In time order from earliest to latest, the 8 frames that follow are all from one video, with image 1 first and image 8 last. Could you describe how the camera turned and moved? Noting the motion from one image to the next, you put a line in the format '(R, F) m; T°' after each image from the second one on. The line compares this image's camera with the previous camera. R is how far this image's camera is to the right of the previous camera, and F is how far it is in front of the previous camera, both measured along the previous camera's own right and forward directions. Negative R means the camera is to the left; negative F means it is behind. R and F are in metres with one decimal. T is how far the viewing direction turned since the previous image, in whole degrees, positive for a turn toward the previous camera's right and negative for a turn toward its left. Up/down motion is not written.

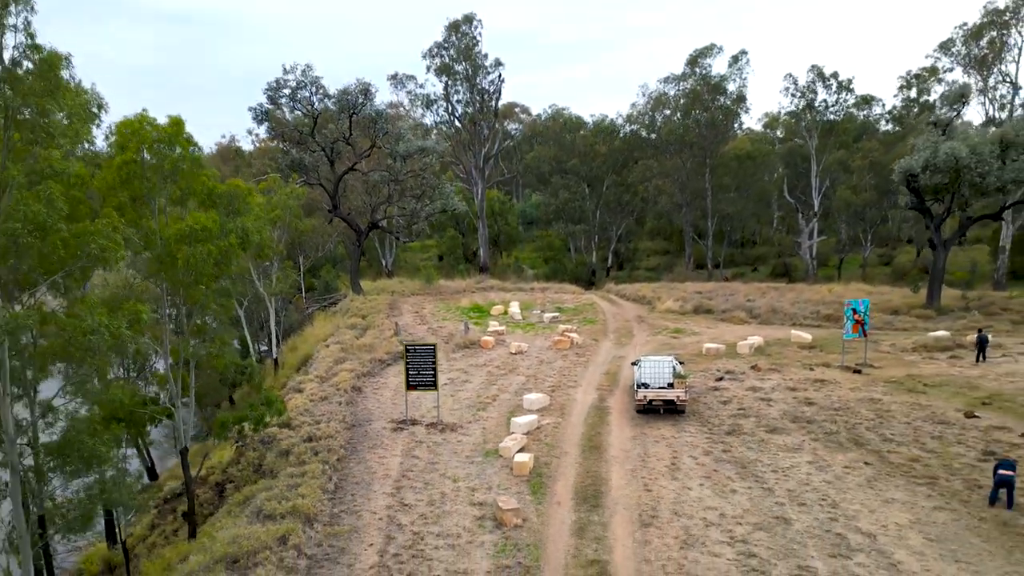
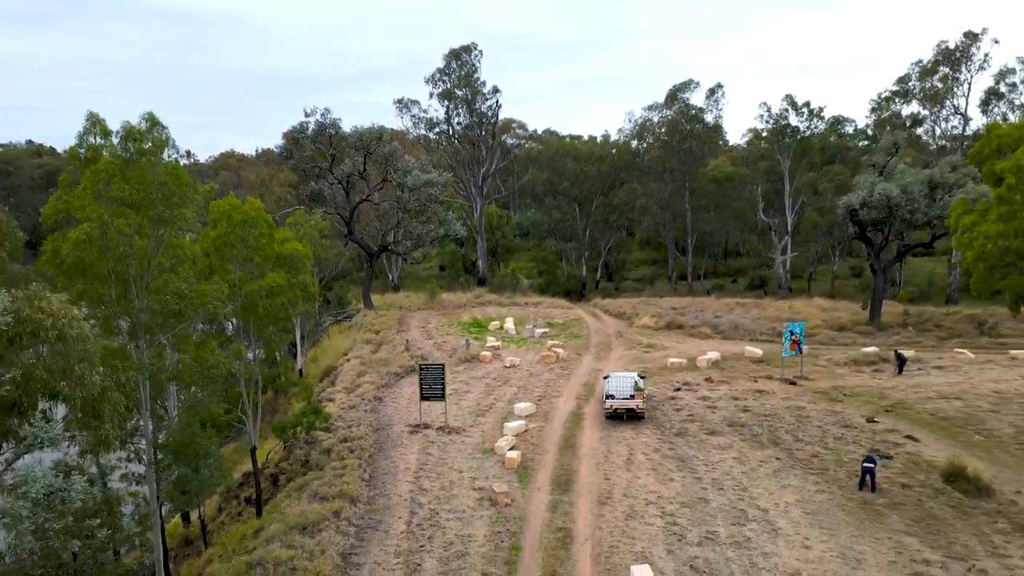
(+0.2, -4.2) m; 0°
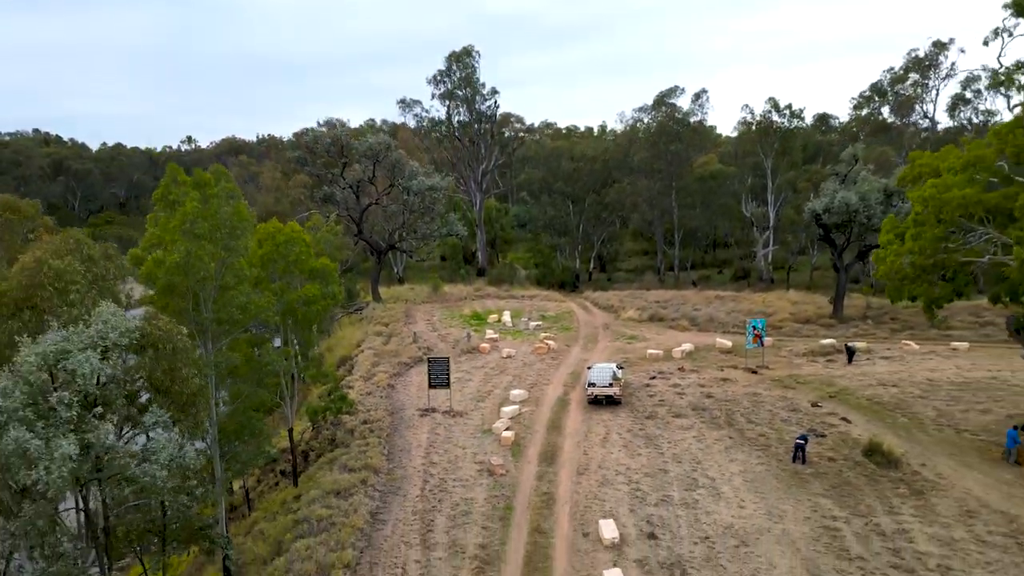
(+0.1, -3.4) m; 0°
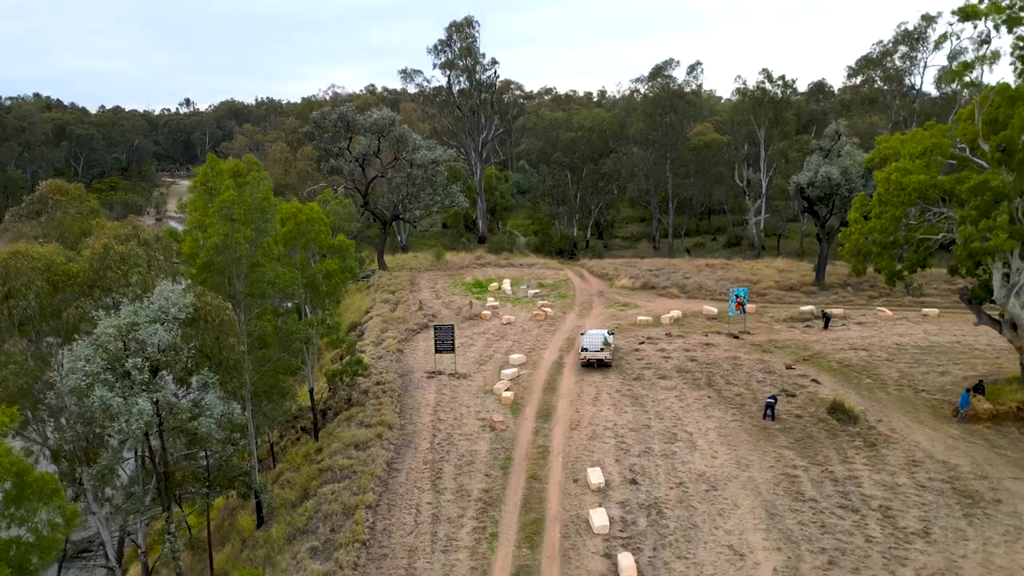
(0.0, -2.1) m; 0°
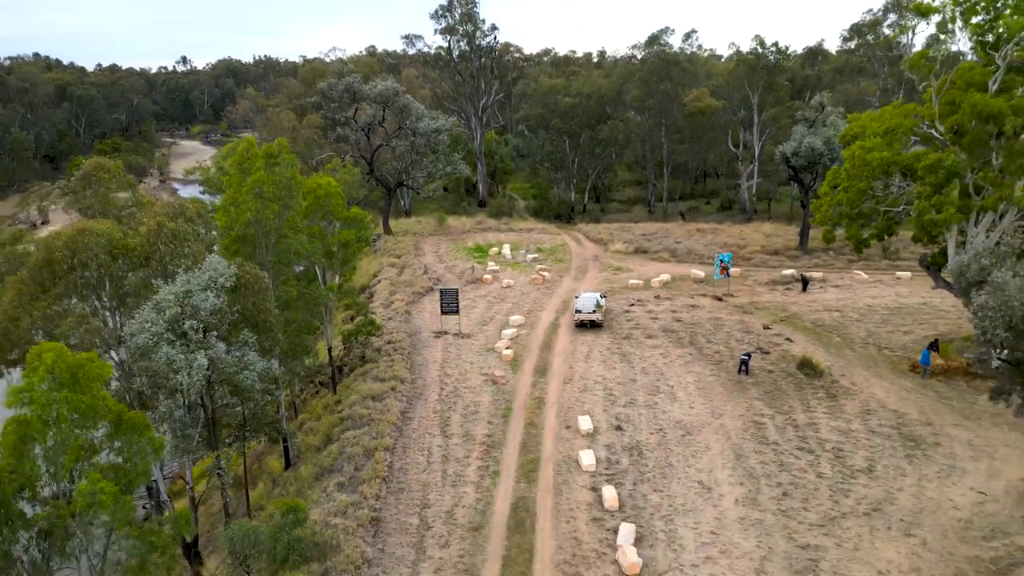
(0.0, -2.3) m; 0°
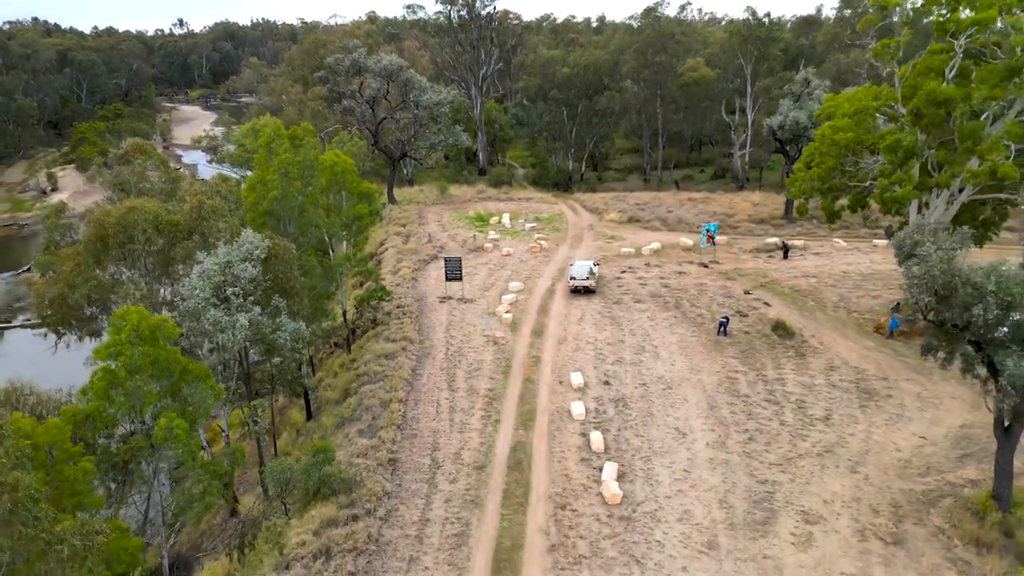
(0.0, -2.3) m; 0°
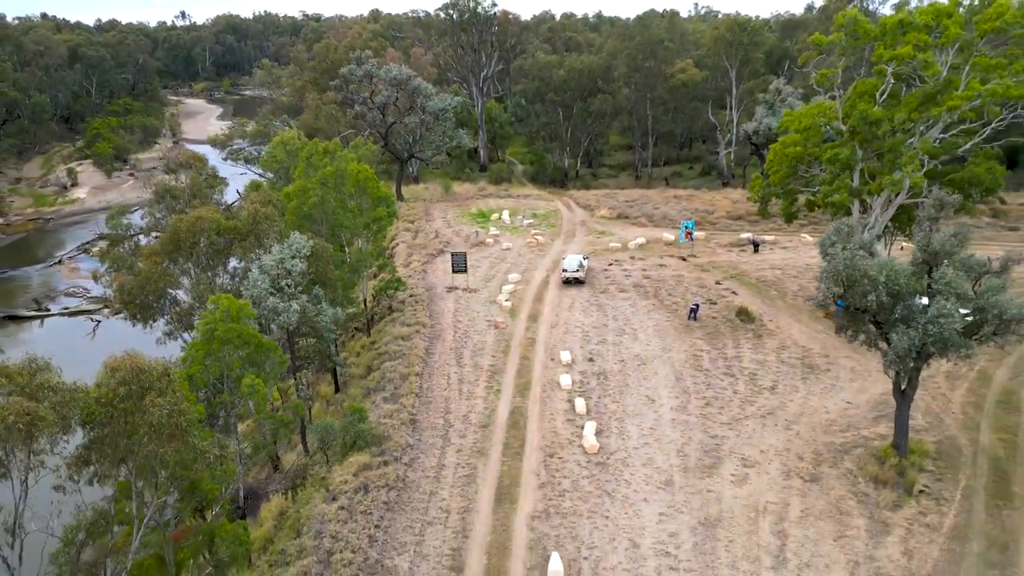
(0.0, -4.3) m; 0°
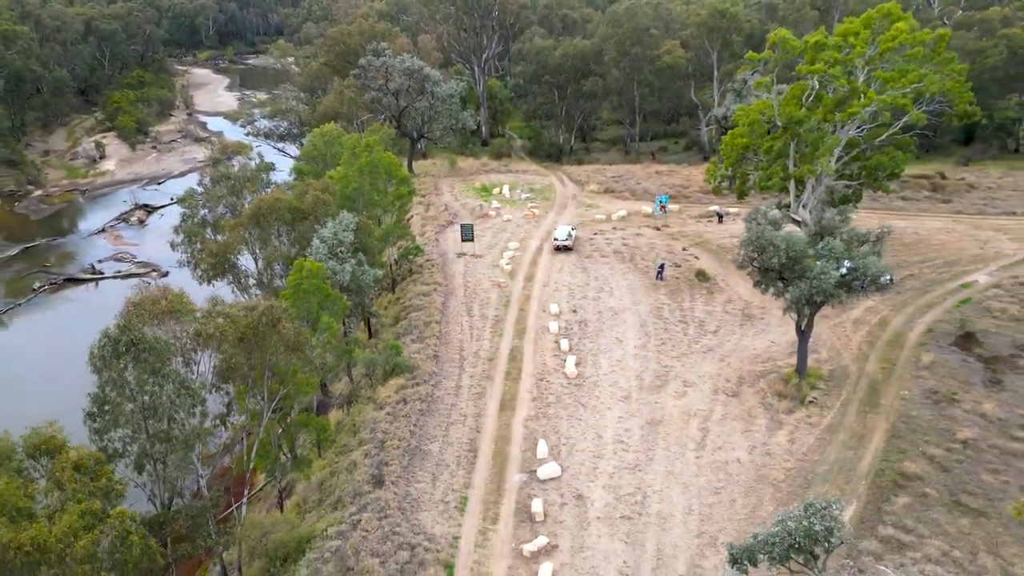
(0.0, -7.0) m; 0°
